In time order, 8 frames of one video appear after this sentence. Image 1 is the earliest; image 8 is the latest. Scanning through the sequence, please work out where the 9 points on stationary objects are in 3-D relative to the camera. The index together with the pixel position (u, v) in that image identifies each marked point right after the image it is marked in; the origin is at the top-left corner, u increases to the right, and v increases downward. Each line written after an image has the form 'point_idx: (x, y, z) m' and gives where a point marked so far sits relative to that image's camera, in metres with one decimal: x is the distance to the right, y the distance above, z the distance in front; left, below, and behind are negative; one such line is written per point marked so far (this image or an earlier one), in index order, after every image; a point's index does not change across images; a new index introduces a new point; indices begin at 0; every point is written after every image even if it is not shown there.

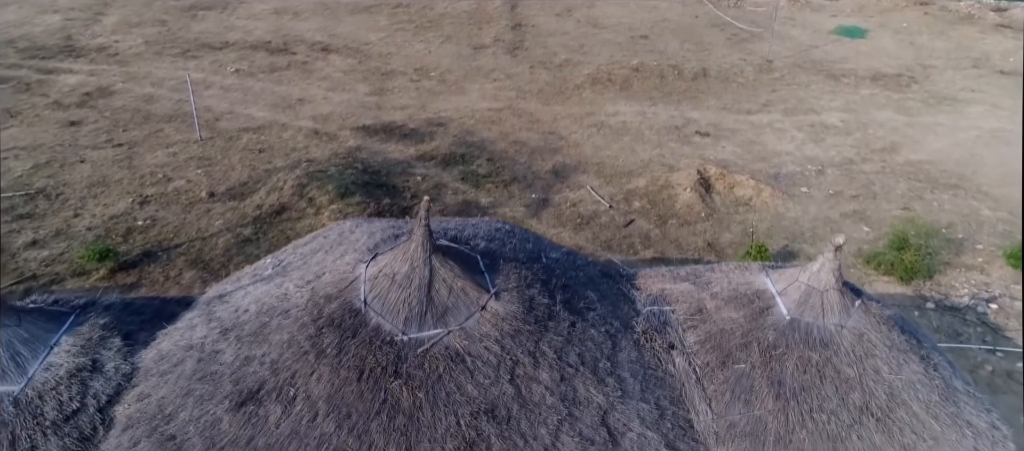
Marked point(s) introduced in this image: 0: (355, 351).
0: (-1.3, -1.0, +5.9) m
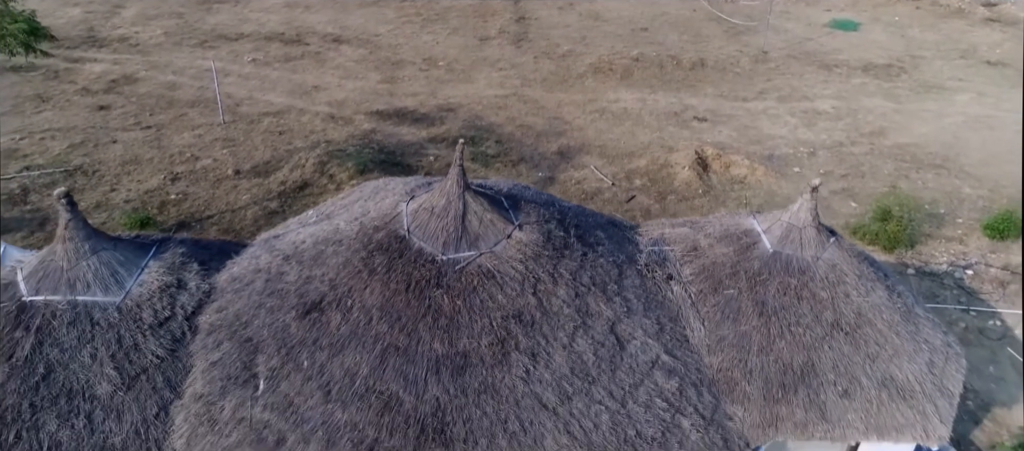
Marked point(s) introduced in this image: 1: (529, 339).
0: (-1.1, -0.4, +7.0) m
1: (+0.2, -1.0, +6.6) m
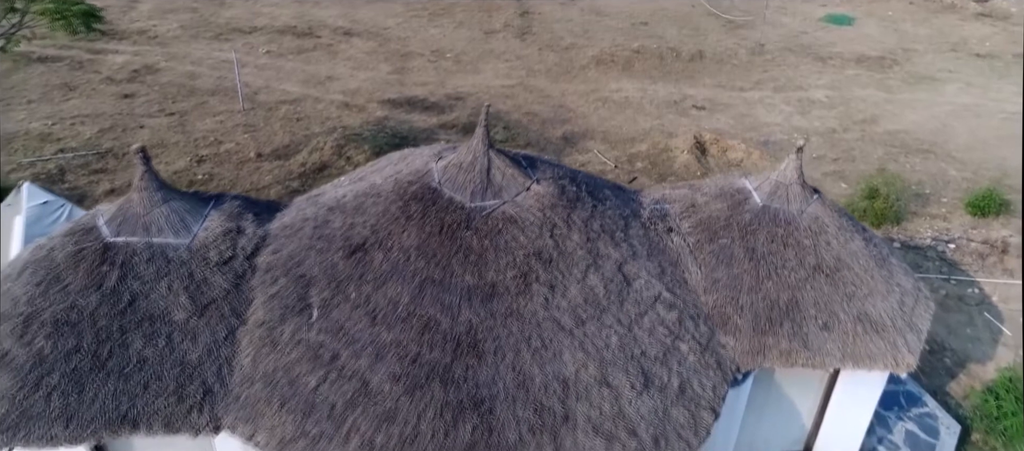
0: (-0.8, +0.1, +8.0) m
1: (+0.4, -0.5, +7.6) m
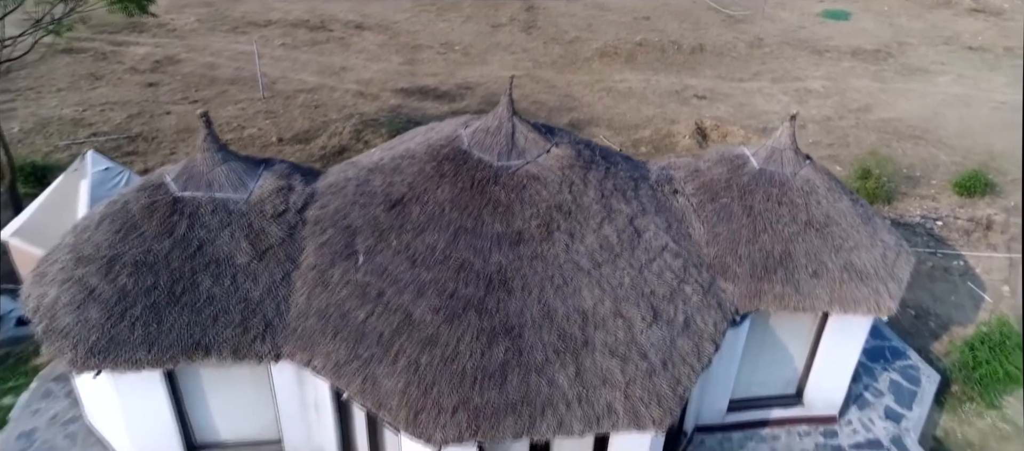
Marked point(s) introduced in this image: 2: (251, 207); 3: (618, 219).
0: (-0.6, +0.6, +8.9) m
1: (+0.7, 0.0, +8.6) m
2: (-3.2, +0.2, +8.8) m
3: (+1.3, +0.1, +8.9) m
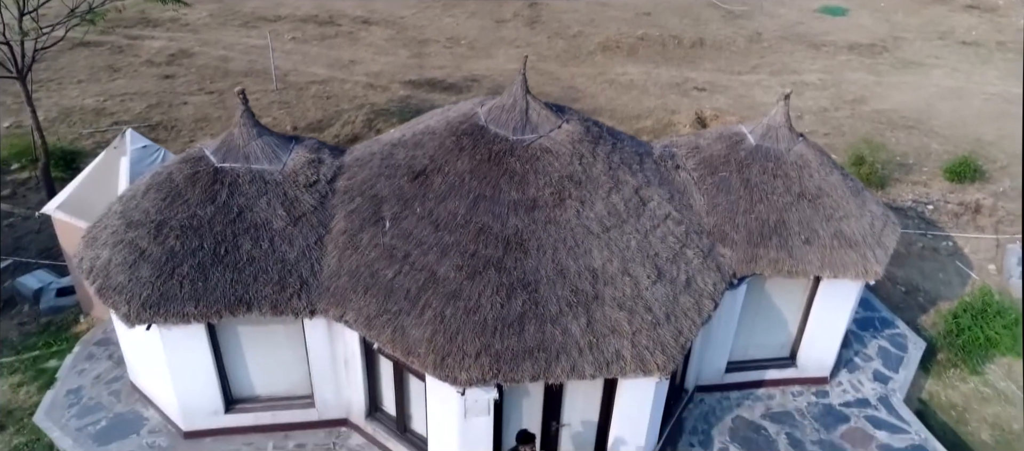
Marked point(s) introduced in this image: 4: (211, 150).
0: (-0.4, +1.1, +9.6) m
1: (+0.9, +0.4, +9.3) m
2: (-3.0, +0.6, +9.5) m
3: (+1.5, +0.5, +9.6) m
4: (-4.0, +1.0, +9.7) m
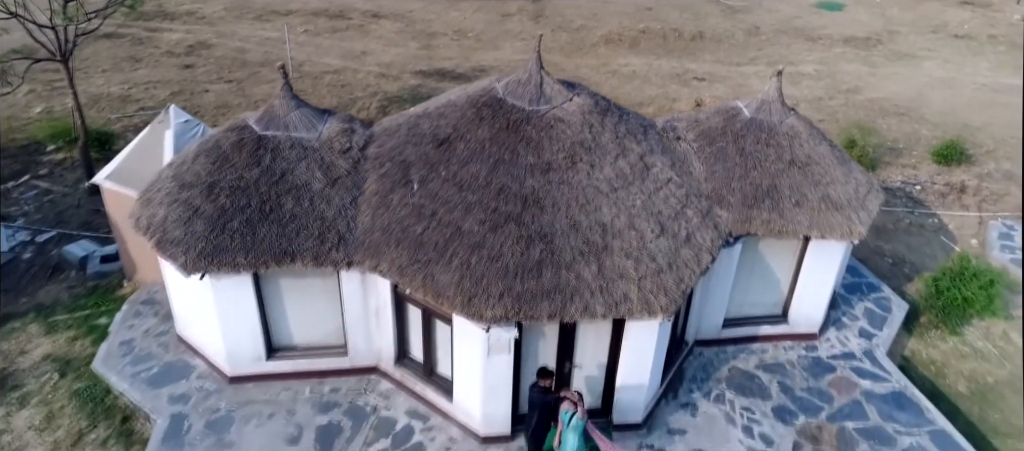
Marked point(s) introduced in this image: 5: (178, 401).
0: (-0.1, +1.6, +10.6) m
1: (+1.1, +1.0, +10.2) m
2: (-2.7, +1.2, +10.5) m
3: (+1.7, +1.0, +10.5) m
4: (-3.8, +1.6, +10.6) m
5: (-4.8, -2.5, +10.4) m
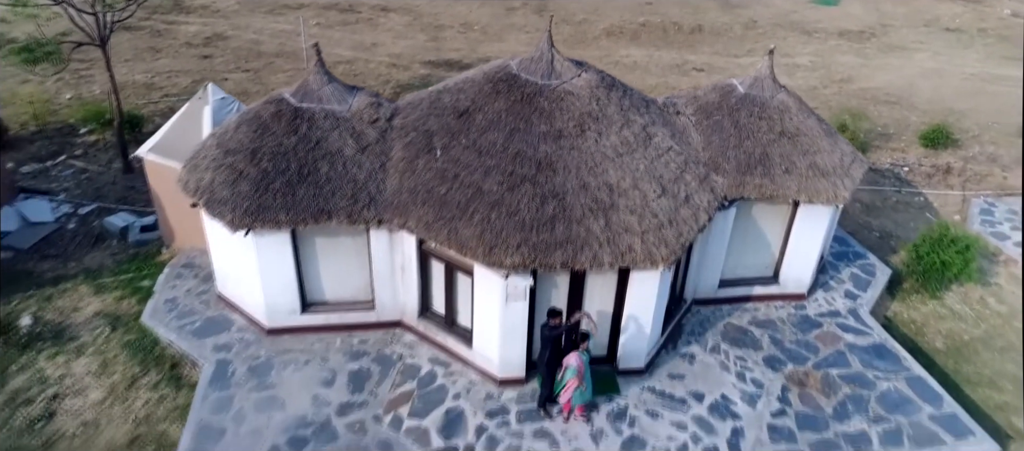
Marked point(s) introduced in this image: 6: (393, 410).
0: (+0.1, +2.2, +11.6) m
1: (+1.3, +1.5, +11.2) m
2: (-2.5, +1.7, +11.5) m
3: (+1.9, +1.6, +11.6) m
4: (-3.6, +2.1, +11.6) m
5: (-4.6, -2.0, +11.5) m
6: (-1.7, -2.7, +10.5) m
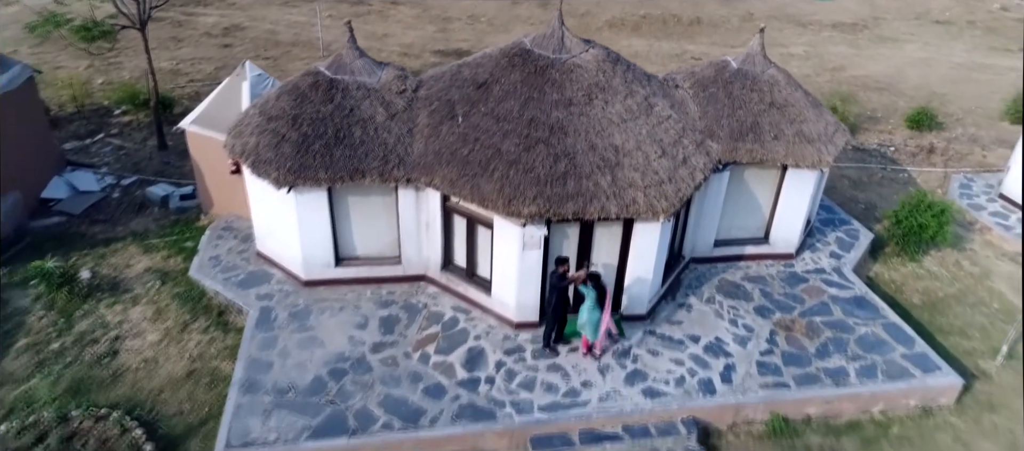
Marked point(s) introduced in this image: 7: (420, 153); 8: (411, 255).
0: (+0.3, +2.9, +12.8) m
1: (+1.6, +2.2, +12.5) m
2: (-2.3, +2.4, +12.7) m
3: (+2.2, +2.3, +12.8) m
4: (-3.3, +2.8, +12.9) m
5: (-4.3, -1.3, +12.7) m
6: (-1.5, -2.0, +11.7) m
7: (-1.5, +1.2, +12.1) m
8: (-1.8, -0.5, +13.0) m
